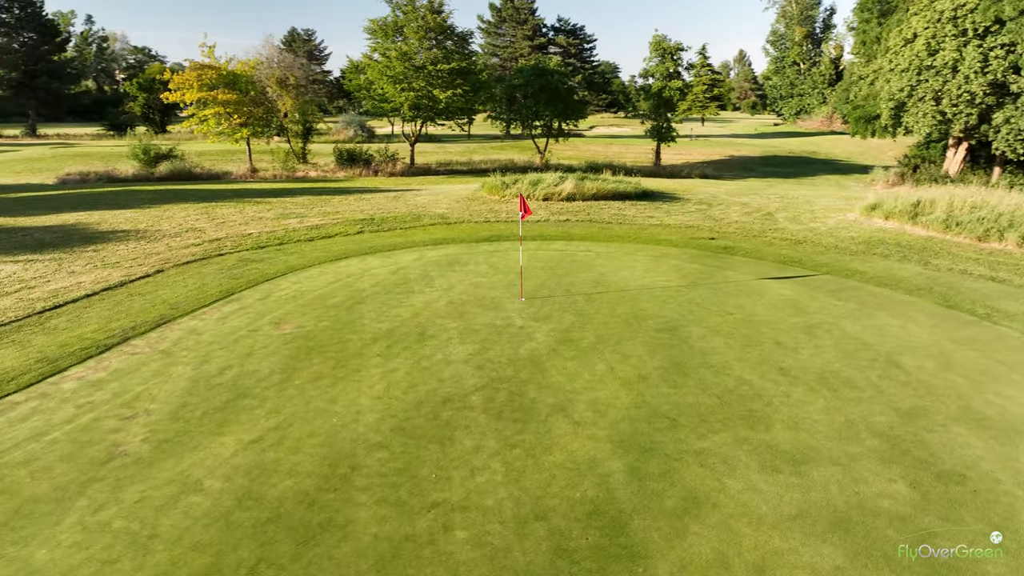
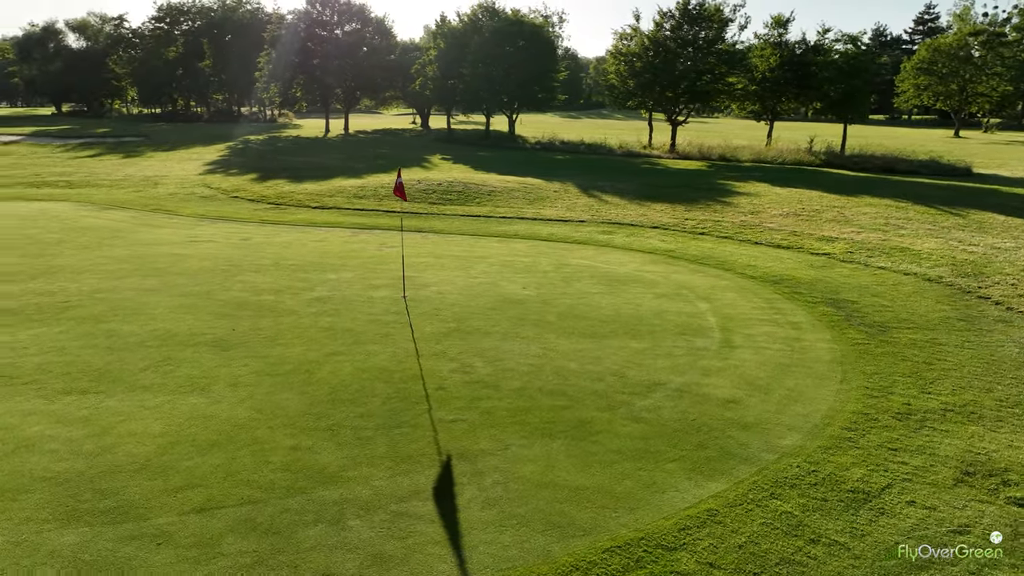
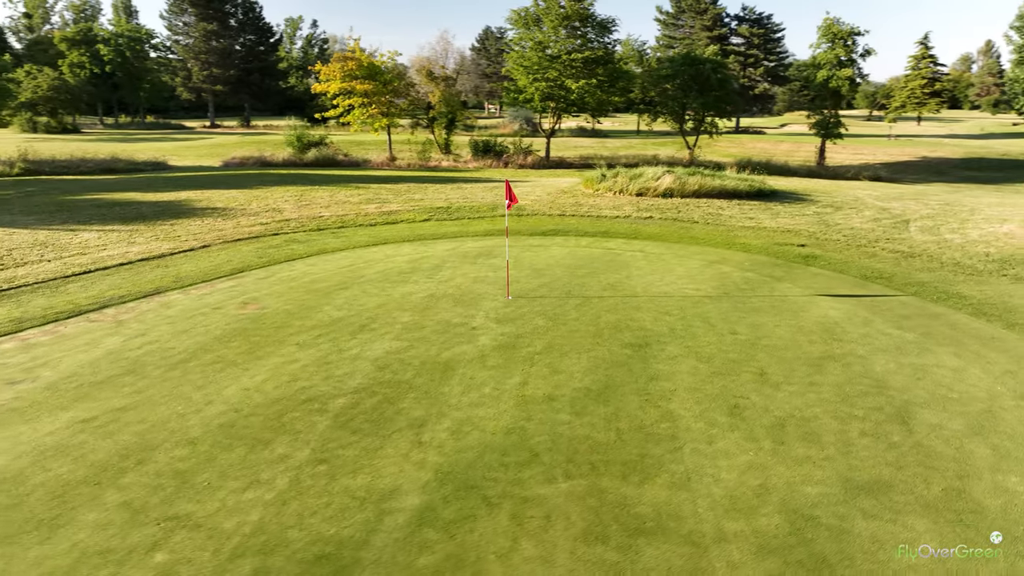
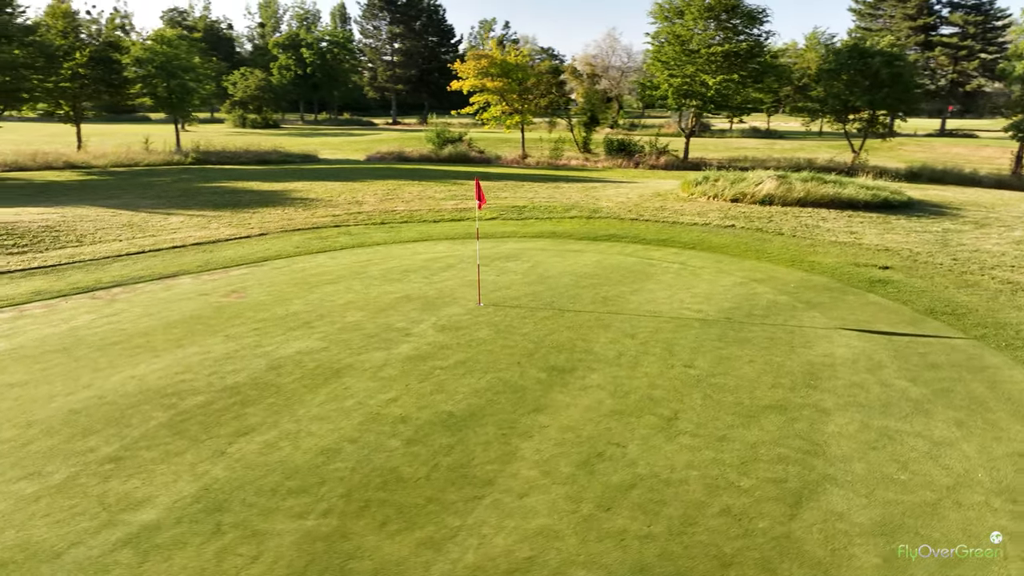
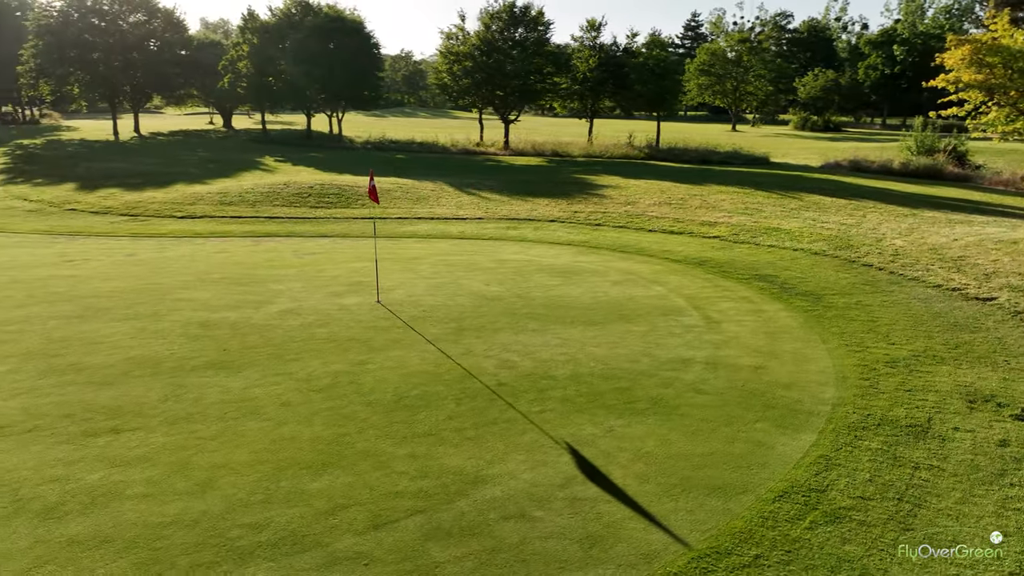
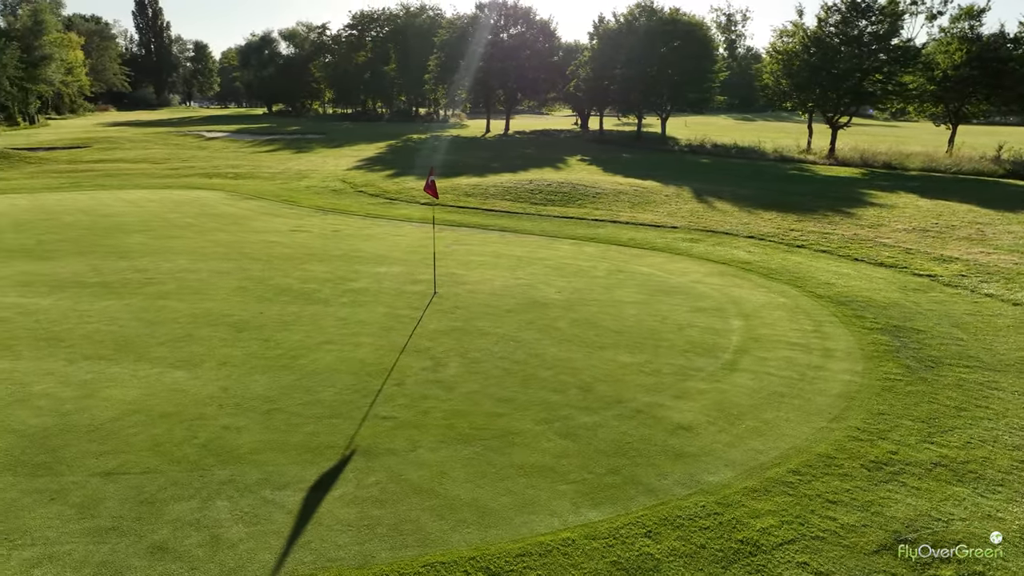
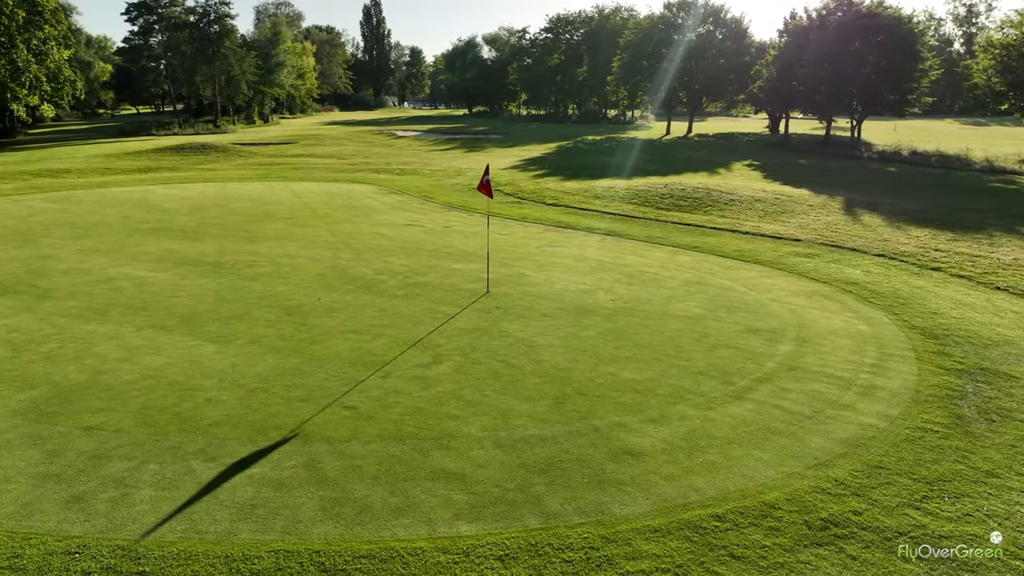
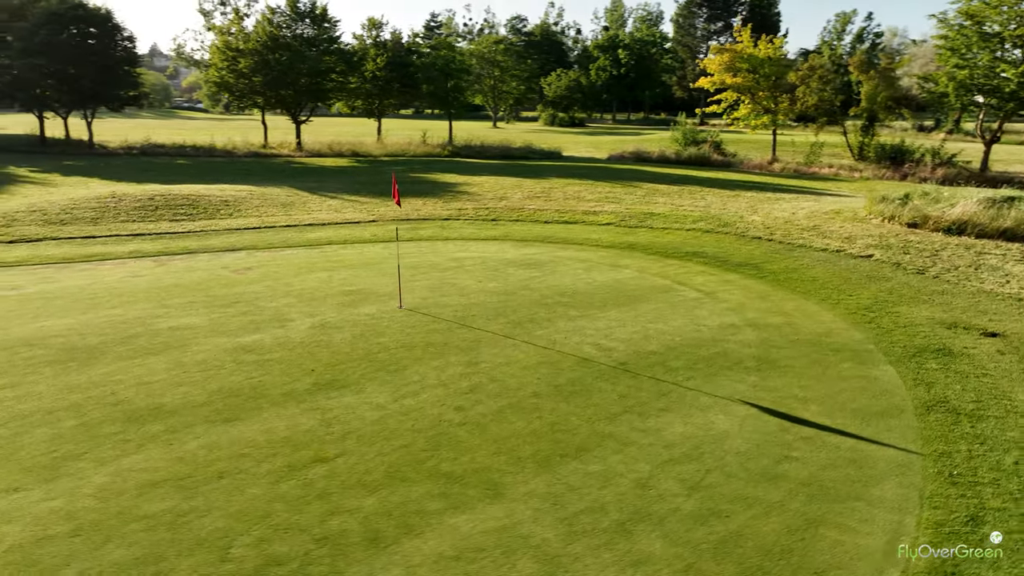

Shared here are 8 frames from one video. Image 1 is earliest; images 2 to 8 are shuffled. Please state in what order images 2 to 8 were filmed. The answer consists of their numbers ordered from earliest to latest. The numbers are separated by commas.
3, 4, 8, 5, 2, 6, 7
